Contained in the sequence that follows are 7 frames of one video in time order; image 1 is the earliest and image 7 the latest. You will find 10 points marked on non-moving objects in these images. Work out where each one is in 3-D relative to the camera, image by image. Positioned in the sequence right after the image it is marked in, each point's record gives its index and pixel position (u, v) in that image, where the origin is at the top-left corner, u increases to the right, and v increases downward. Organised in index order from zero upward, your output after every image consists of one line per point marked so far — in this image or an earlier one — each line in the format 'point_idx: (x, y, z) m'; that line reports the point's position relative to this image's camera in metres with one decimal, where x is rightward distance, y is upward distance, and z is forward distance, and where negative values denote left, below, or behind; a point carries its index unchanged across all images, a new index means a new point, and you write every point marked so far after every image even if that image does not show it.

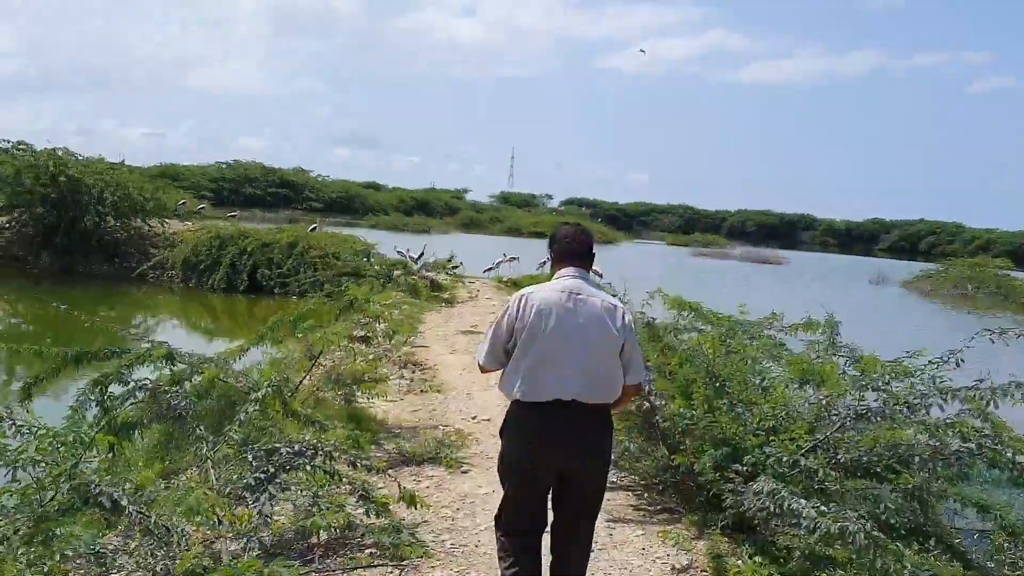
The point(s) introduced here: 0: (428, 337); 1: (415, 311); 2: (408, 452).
0: (-1.4, -0.8, +14.8) m
1: (-1.9, -0.5, +17.1) m
2: (-0.8, -1.3, +7.2) m
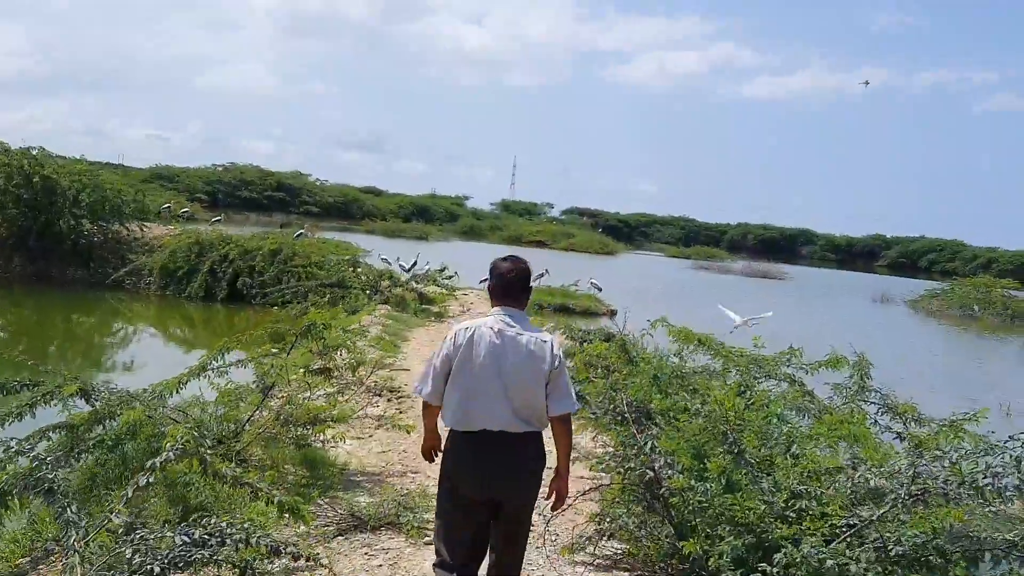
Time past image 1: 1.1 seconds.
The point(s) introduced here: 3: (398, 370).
0: (-1.6, -1.0, +13.6) m
1: (-2.1, -0.7, +15.9) m
2: (-1.0, -1.5, +6.1) m
3: (-1.5, -1.1, +12.2) m
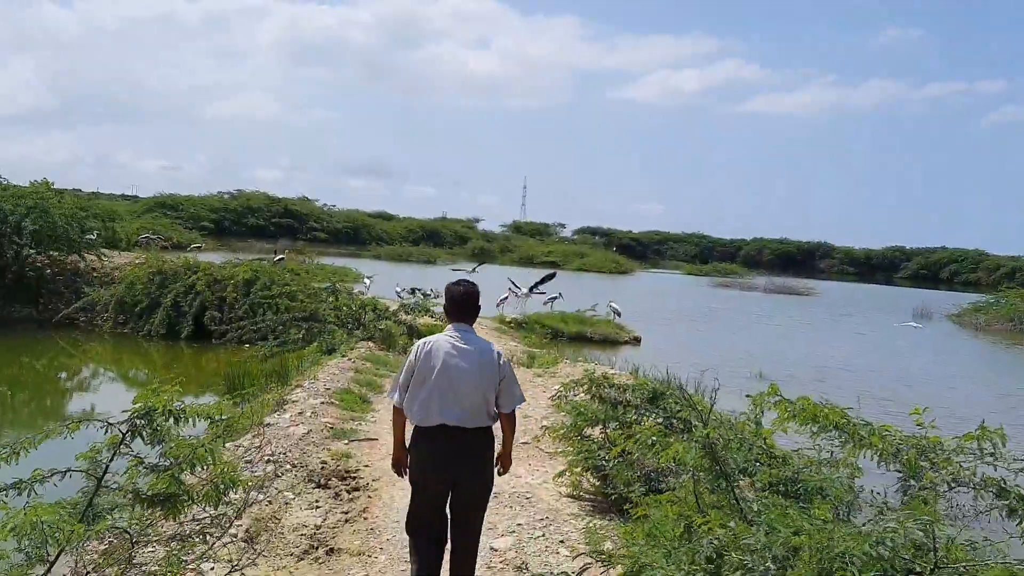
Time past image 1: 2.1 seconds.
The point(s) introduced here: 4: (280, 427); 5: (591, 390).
0: (-1.5, -1.4, +10.3) m
1: (-1.9, -1.2, +12.7) m
2: (-1.0, -1.8, +2.7) m
3: (-1.5, -1.5, +8.9) m
4: (-2.3, -1.4, +8.9) m
5: (+0.7, -0.9, +7.4) m
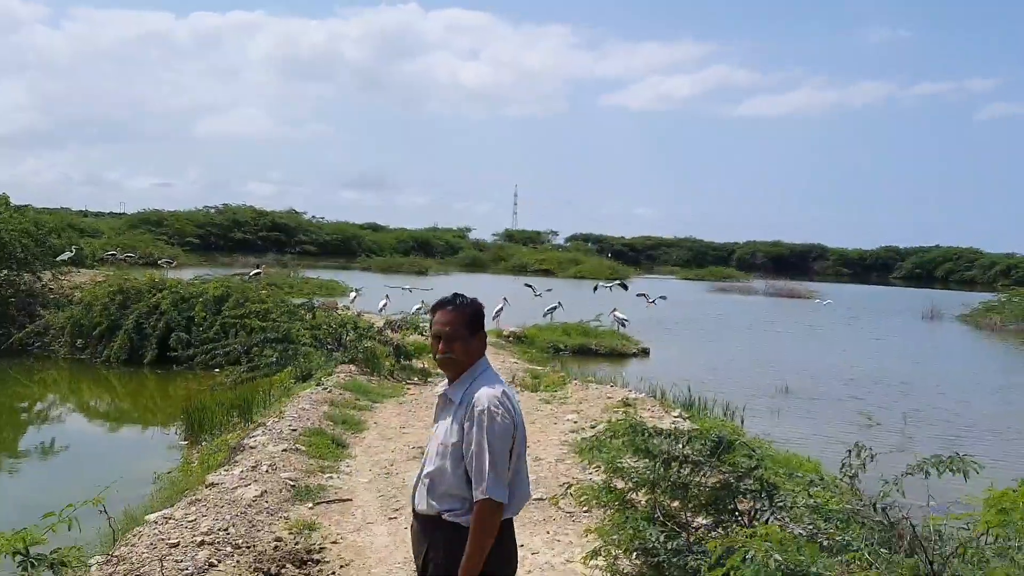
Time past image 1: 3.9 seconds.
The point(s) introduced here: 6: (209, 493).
0: (-1.4, -1.6, +8.4) m
1: (-1.9, -1.4, +10.7) m
2: (-0.9, -1.8, +0.8) m
3: (-1.4, -1.7, +6.9) m
4: (-2.2, -1.5, +6.9) m
5: (+0.7, -0.9, +5.5) m
6: (-2.3, -1.6, +6.8) m
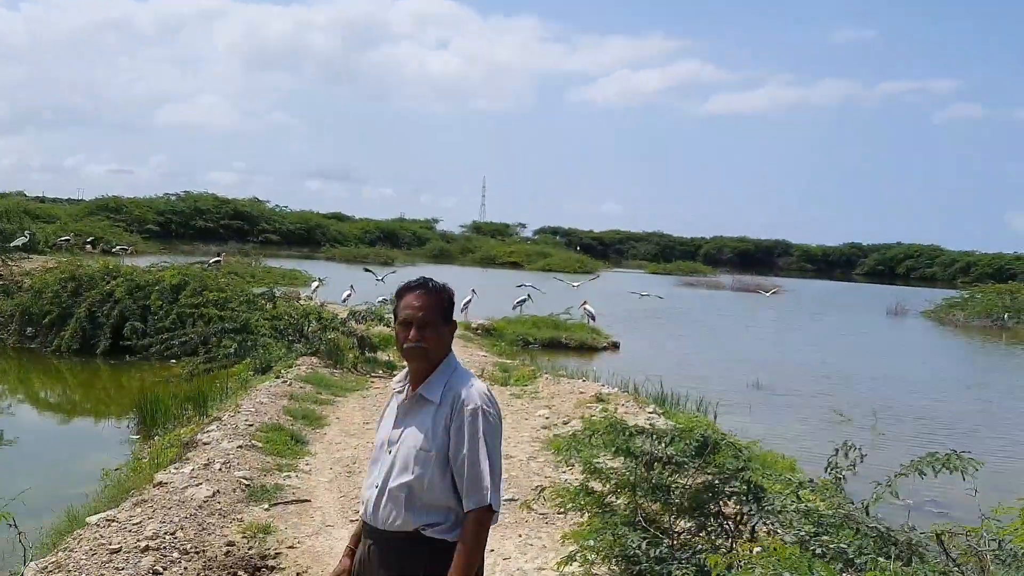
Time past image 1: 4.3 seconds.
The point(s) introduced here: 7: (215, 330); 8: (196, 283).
0: (-1.7, -1.5, +8.0) m
1: (-2.3, -1.3, +10.3) m
2: (-0.9, -1.8, +0.4) m
3: (-1.6, -1.6, +6.5) m
4: (-2.4, -1.4, +6.5) m
5: (+0.6, -0.9, +5.2) m
6: (-2.5, -1.5, +6.4) m
7: (-5.4, -0.8, +16.2) m
8: (-6.3, +0.1, +17.9) m
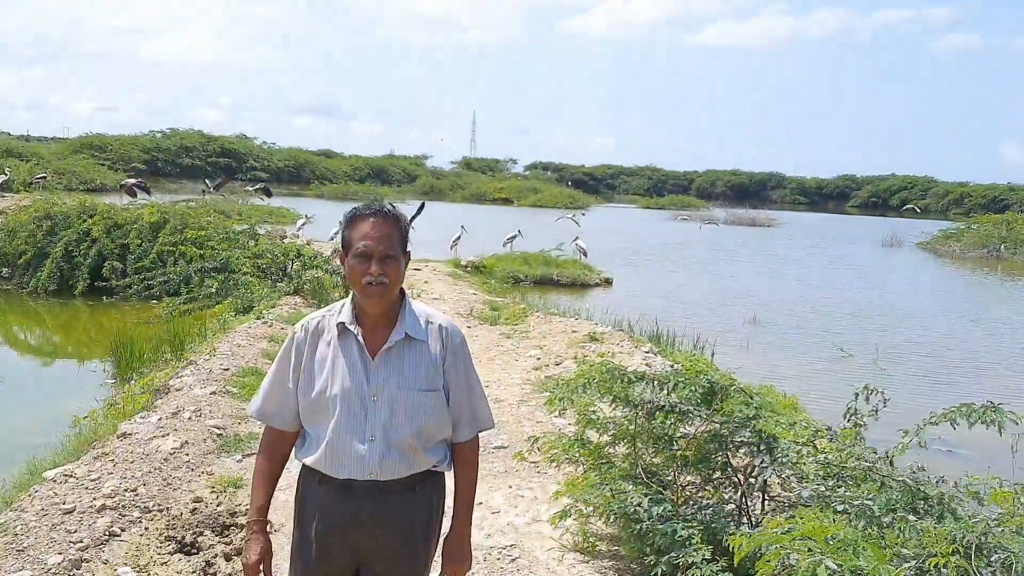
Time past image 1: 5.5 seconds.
0: (-1.8, -1.0, +7.6) m
1: (-2.4, -0.6, +9.8) m
2: (-0.9, -1.8, +0.1) m
3: (-1.7, -1.1, +6.1) m
4: (-2.5, -1.0, +6.0) m
5: (+0.5, -0.5, +4.7) m
6: (-2.6, -1.0, +5.9) m
7: (-5.5, +0.3, +15.7) m
8: (-6.5, +1.3, +17.3) m
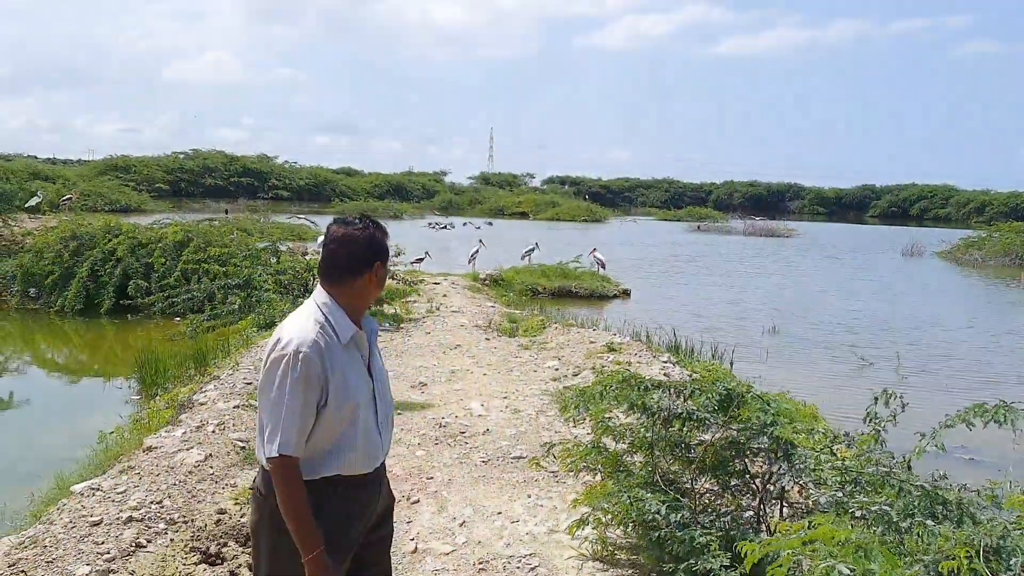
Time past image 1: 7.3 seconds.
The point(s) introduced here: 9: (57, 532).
0: (-1.6, -1.1, +7.6) m
1: (-2.2, -0.8, +9.9) m
2: (-0.9, -1.8, +0.1) m
3: (-1.5, -1.2, +6.2) m
4: (-2.4, -1.1, +6.1) m
5: (+0.6, -0.6, +4.8) m
6: (-2.5, -1.1, +6.0) m
7: (-5.2, 0.0, +15.9) m
8: (-6.2, +1.0, +17.6) m
9: (-2.5, -1.3, +4.9) m
